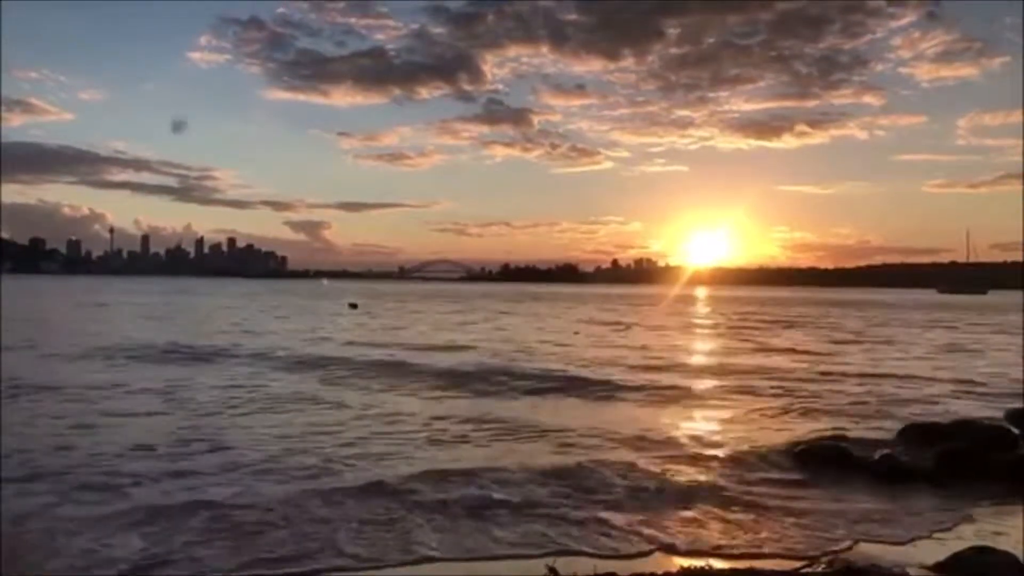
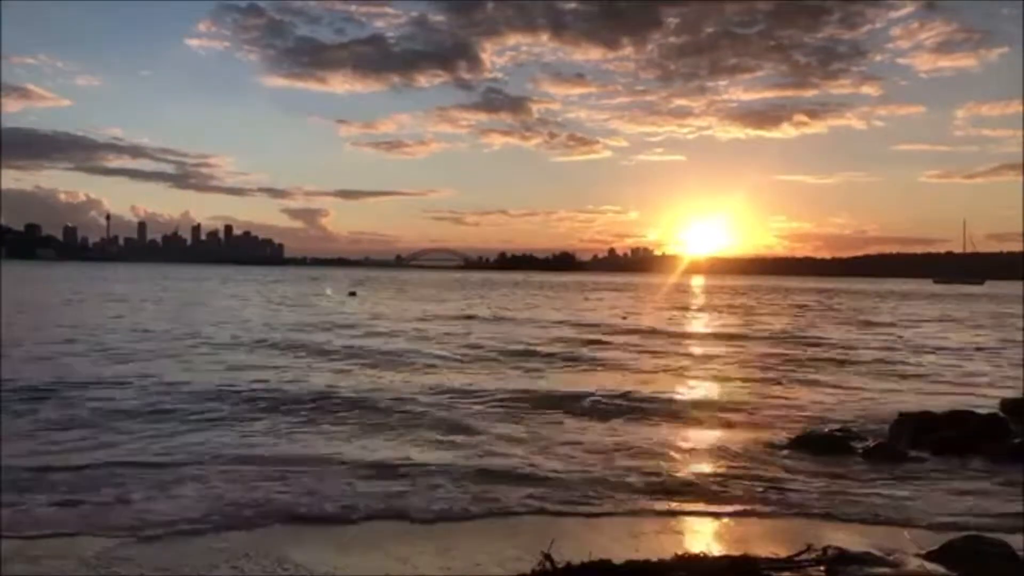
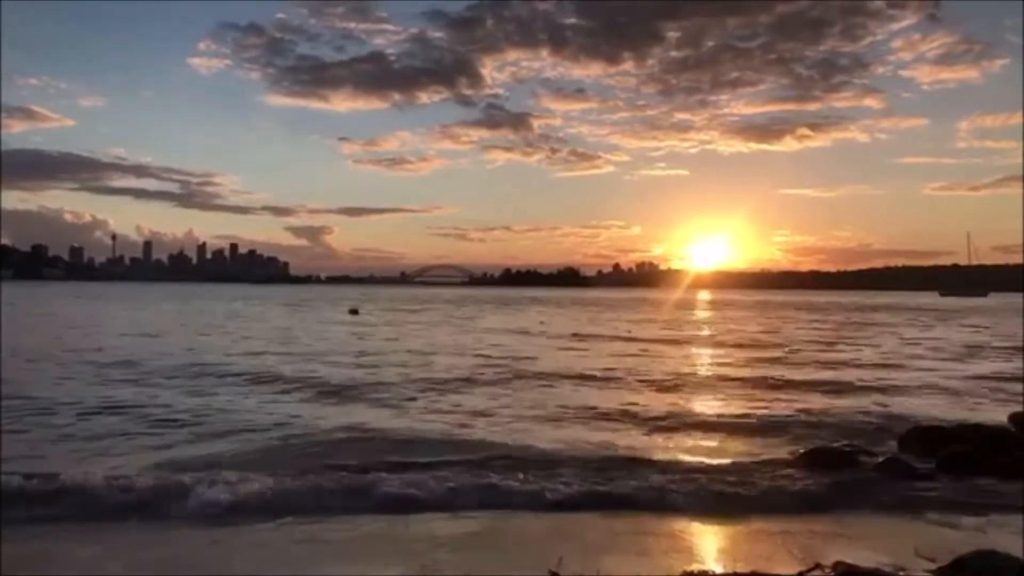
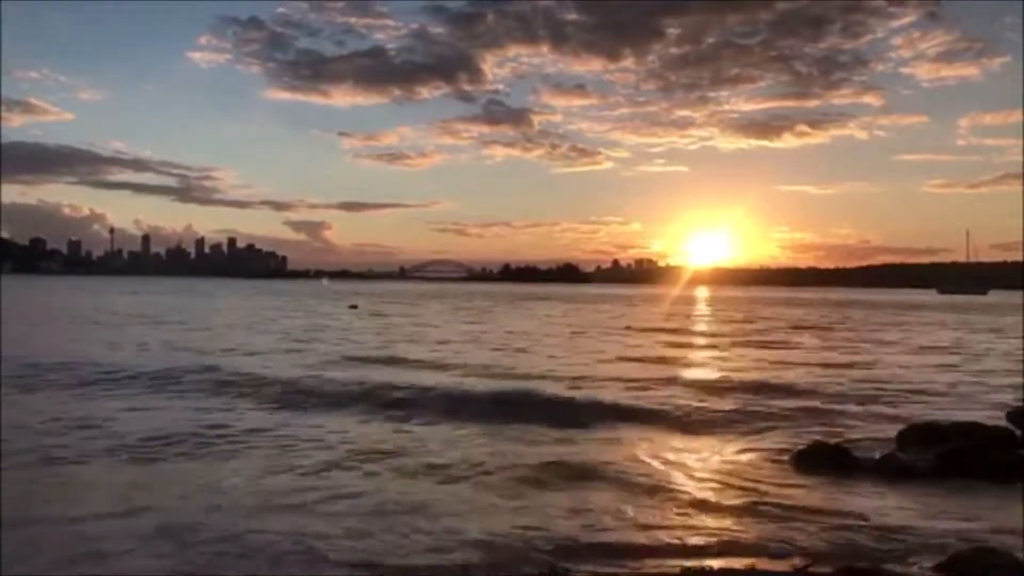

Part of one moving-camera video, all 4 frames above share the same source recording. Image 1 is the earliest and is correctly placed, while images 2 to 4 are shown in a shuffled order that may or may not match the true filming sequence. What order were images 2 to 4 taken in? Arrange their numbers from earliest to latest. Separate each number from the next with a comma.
4, 3, 2
